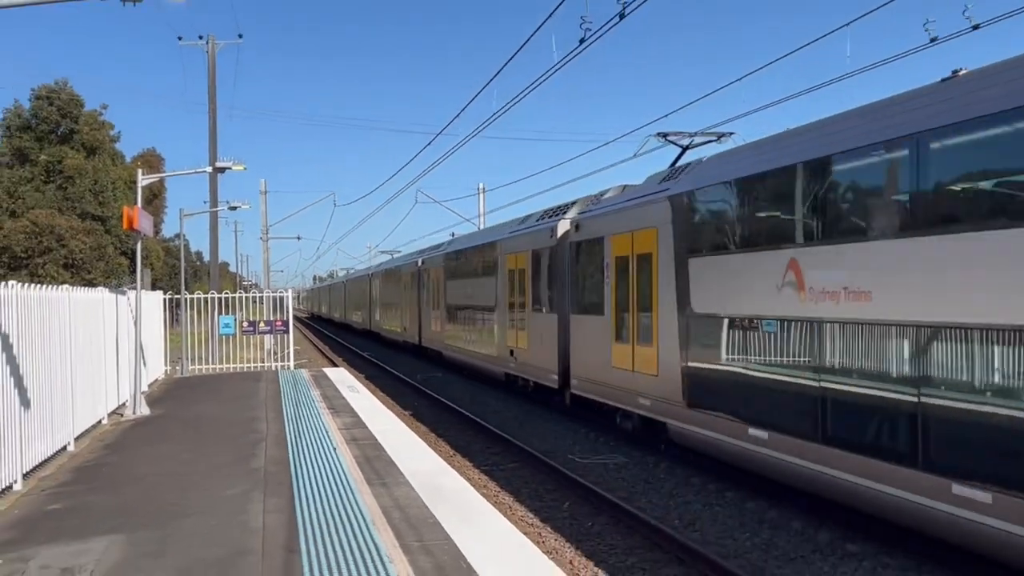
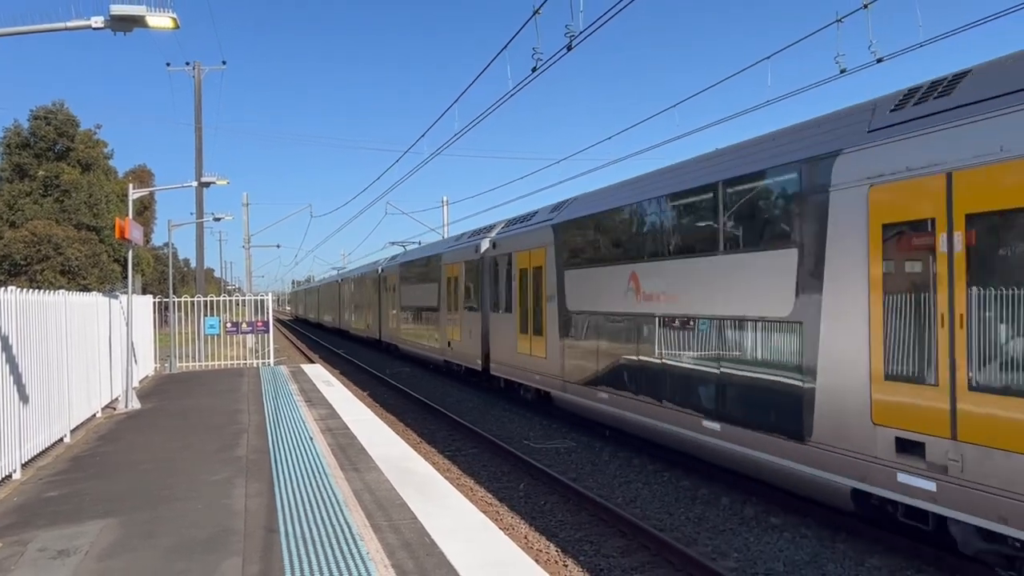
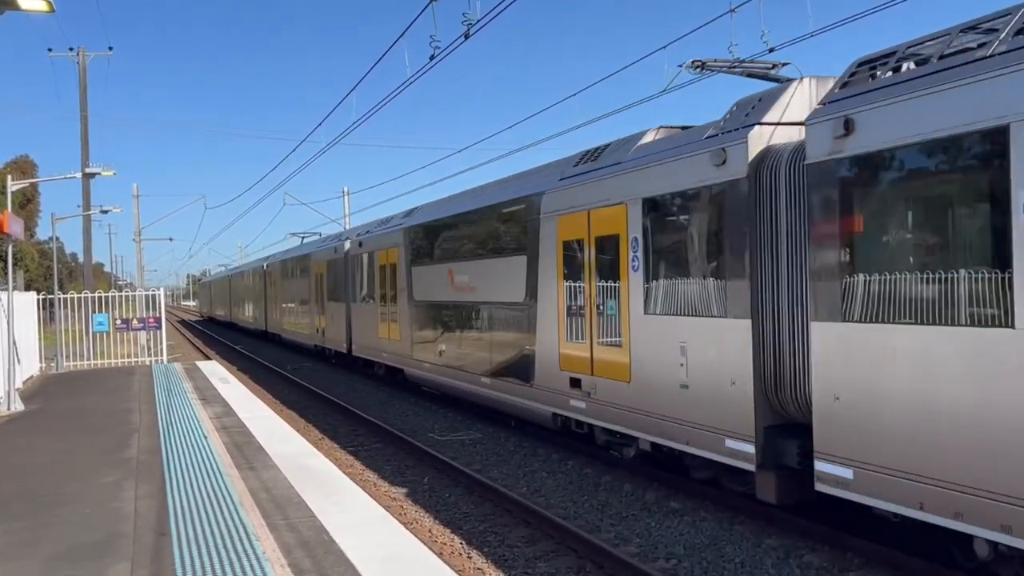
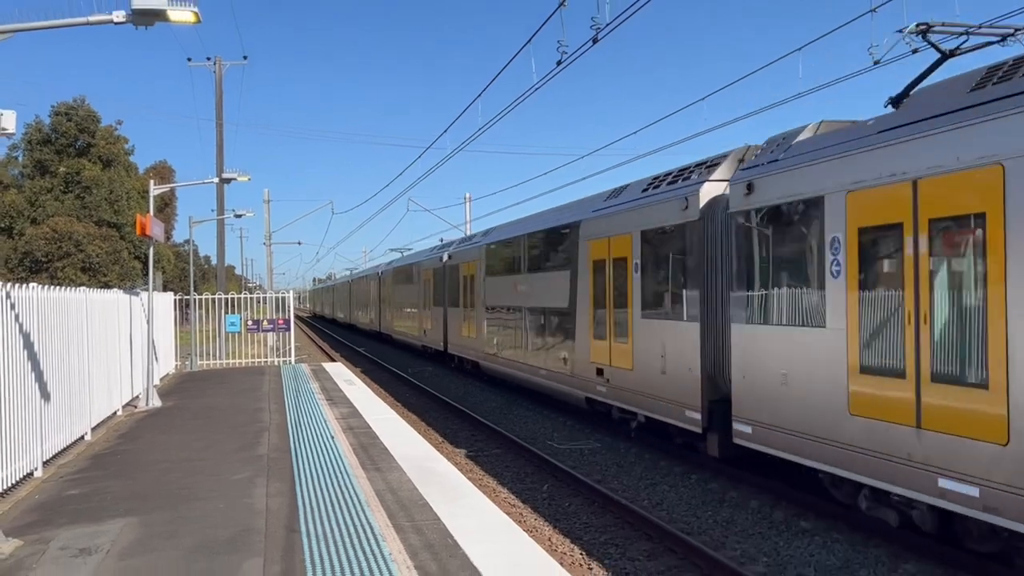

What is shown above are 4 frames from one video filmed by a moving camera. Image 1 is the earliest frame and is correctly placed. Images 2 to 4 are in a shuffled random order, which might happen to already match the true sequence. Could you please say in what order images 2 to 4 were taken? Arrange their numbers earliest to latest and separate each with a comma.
4, 2, 3
